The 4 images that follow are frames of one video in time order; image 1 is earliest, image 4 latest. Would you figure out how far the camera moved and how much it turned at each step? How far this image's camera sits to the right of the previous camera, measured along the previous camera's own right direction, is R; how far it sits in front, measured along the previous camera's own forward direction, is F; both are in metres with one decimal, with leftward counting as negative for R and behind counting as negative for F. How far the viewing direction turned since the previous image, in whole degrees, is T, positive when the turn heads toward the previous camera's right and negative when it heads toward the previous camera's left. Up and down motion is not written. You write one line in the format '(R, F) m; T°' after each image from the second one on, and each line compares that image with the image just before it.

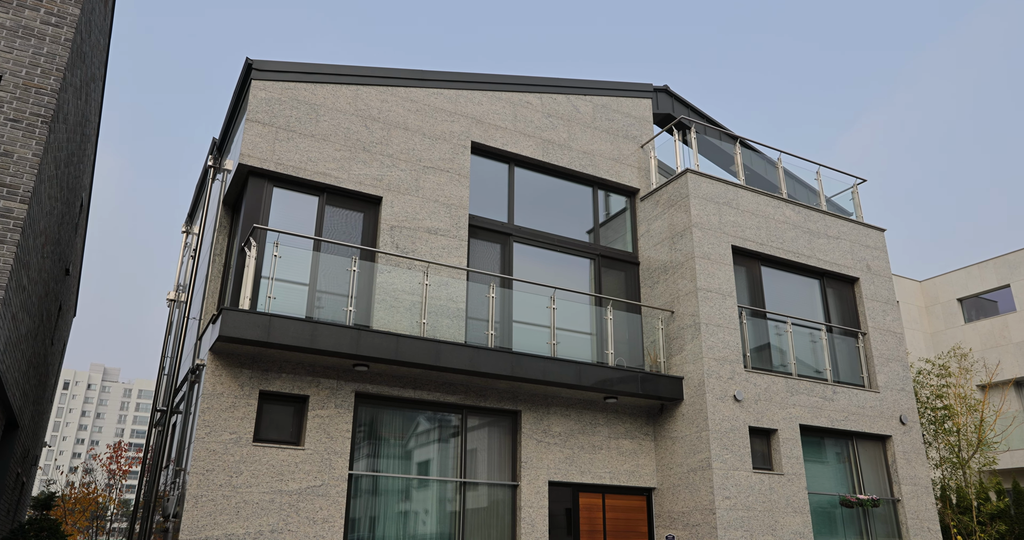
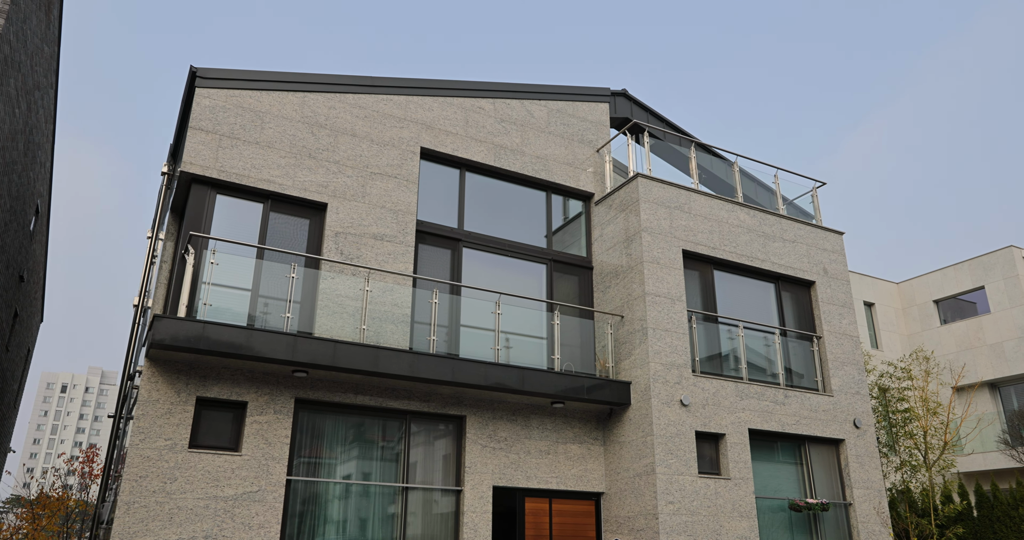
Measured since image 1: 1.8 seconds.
(+0.7, 0.0) m; 0°
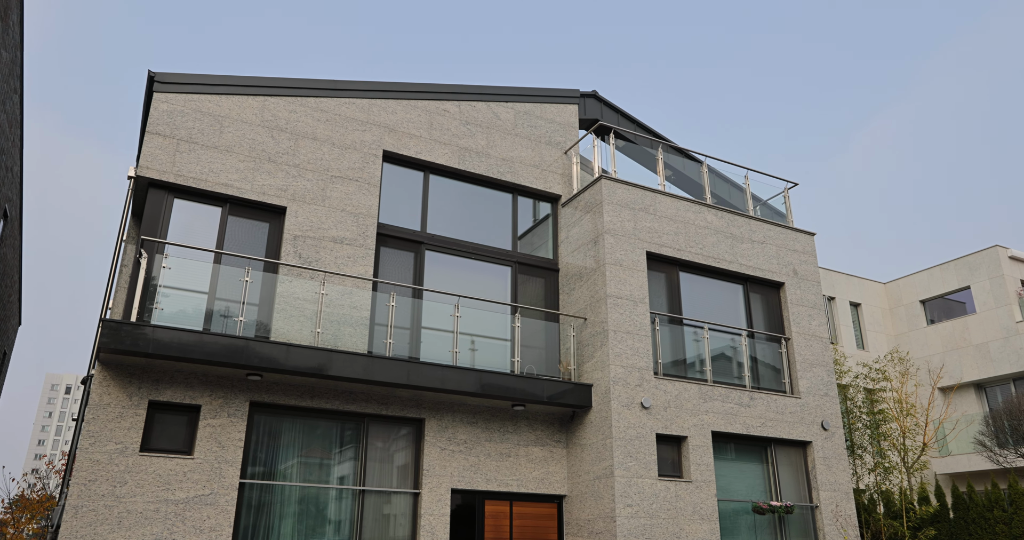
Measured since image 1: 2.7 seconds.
(+0.6, 0.0) m; 0°
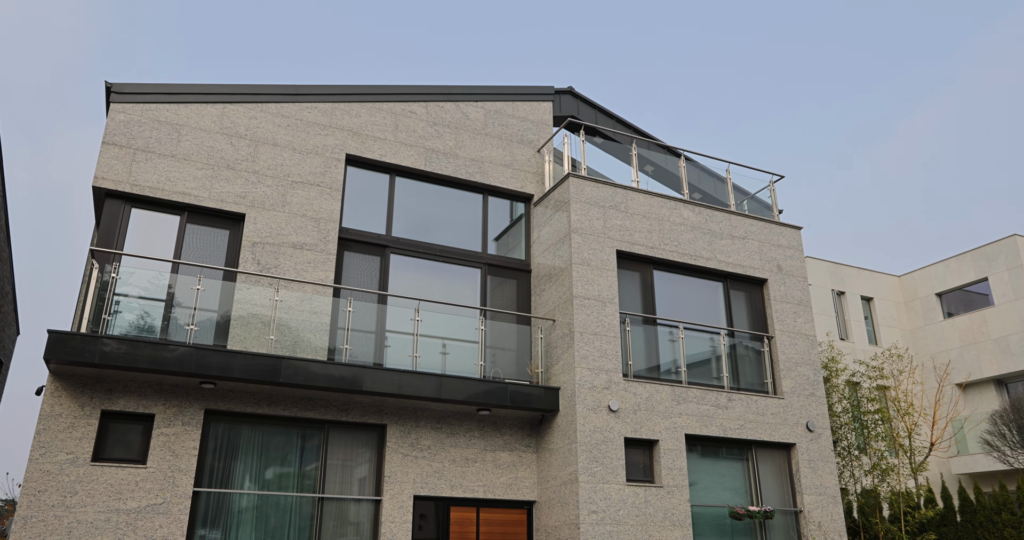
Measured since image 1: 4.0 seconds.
(+0.9, +0.2) m; -3°
